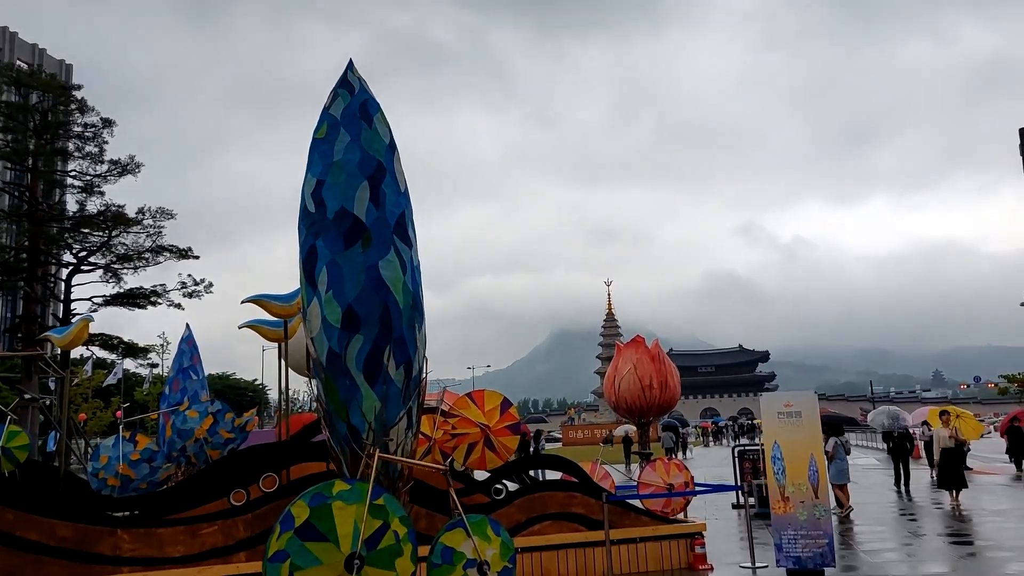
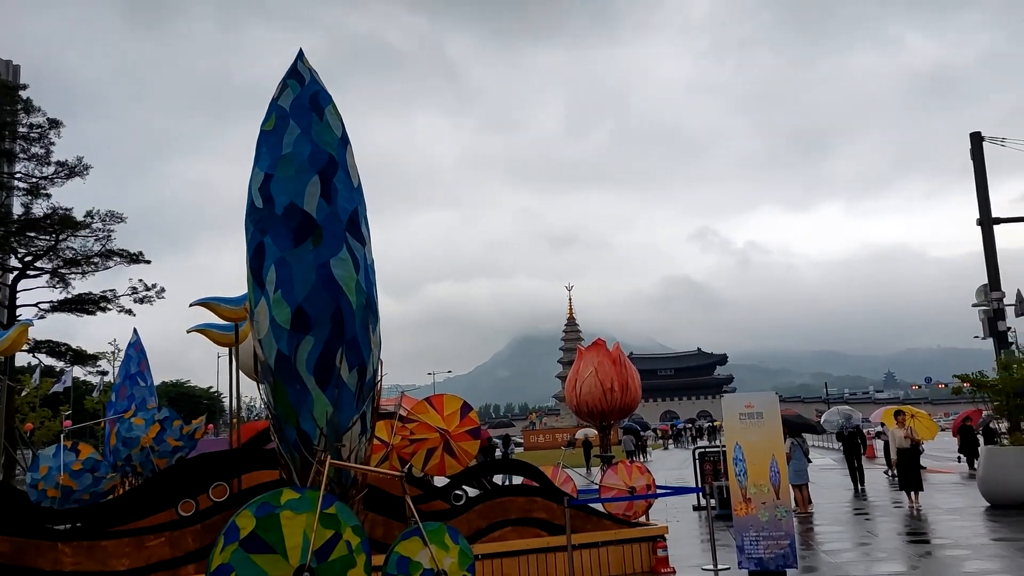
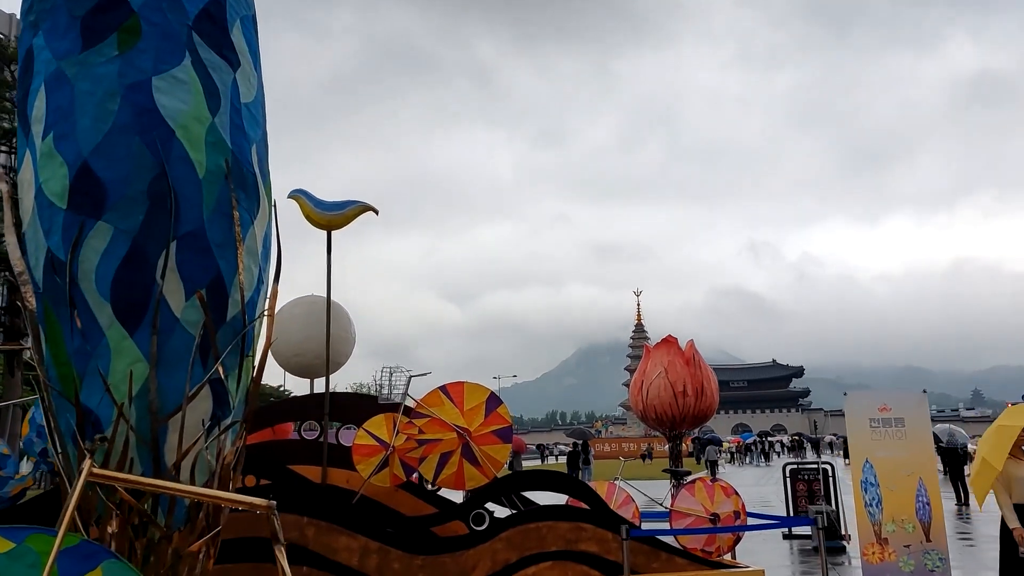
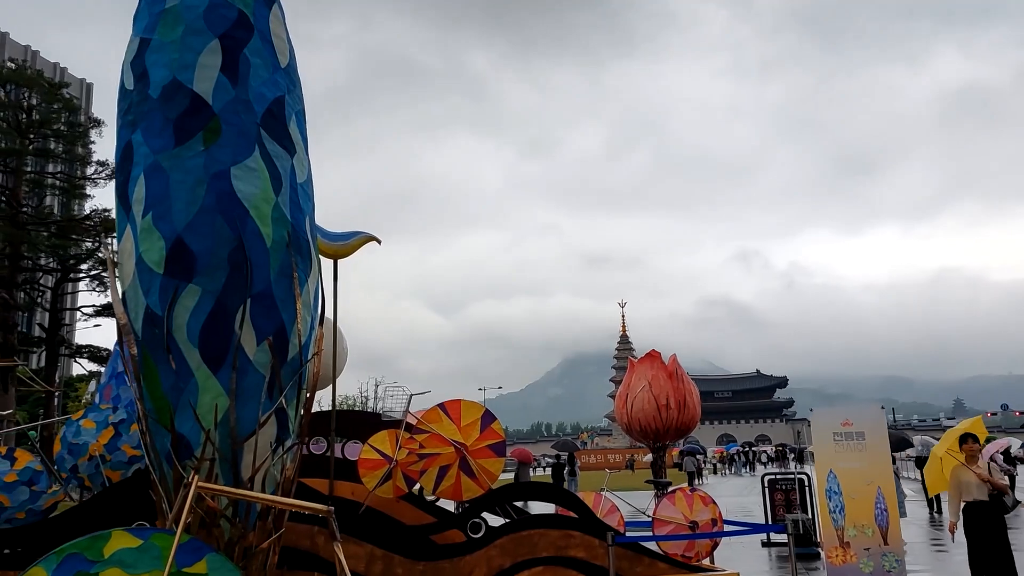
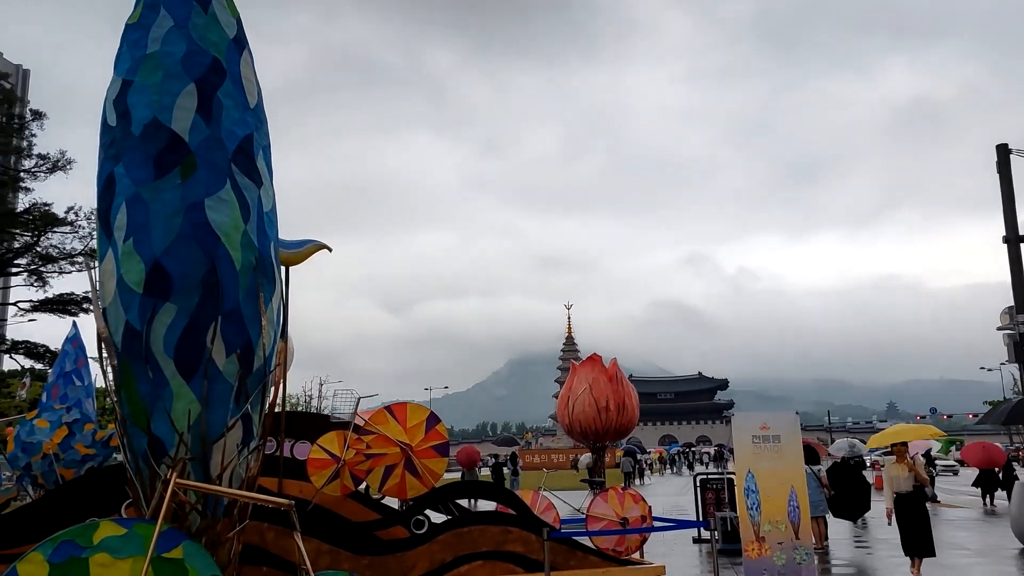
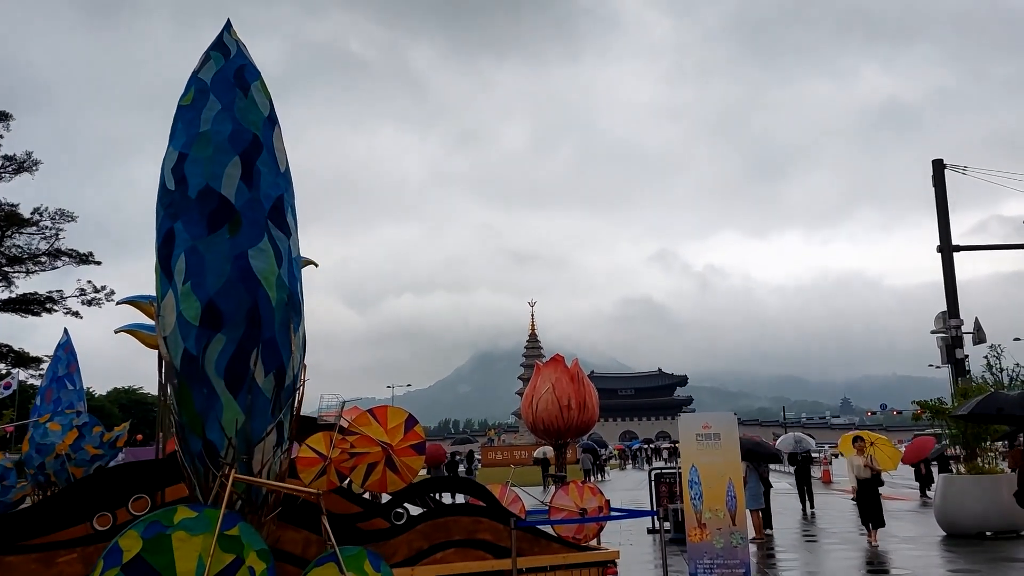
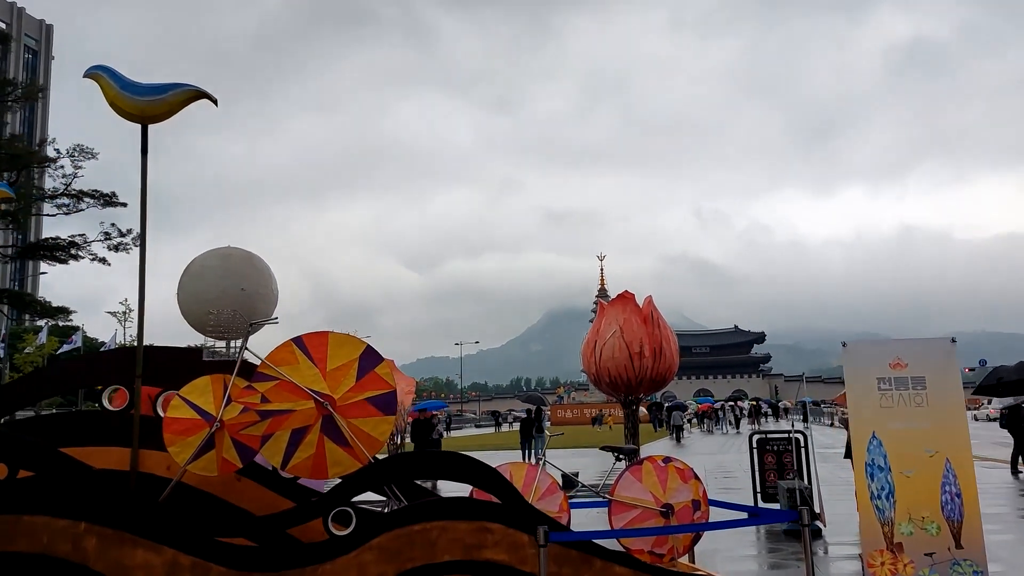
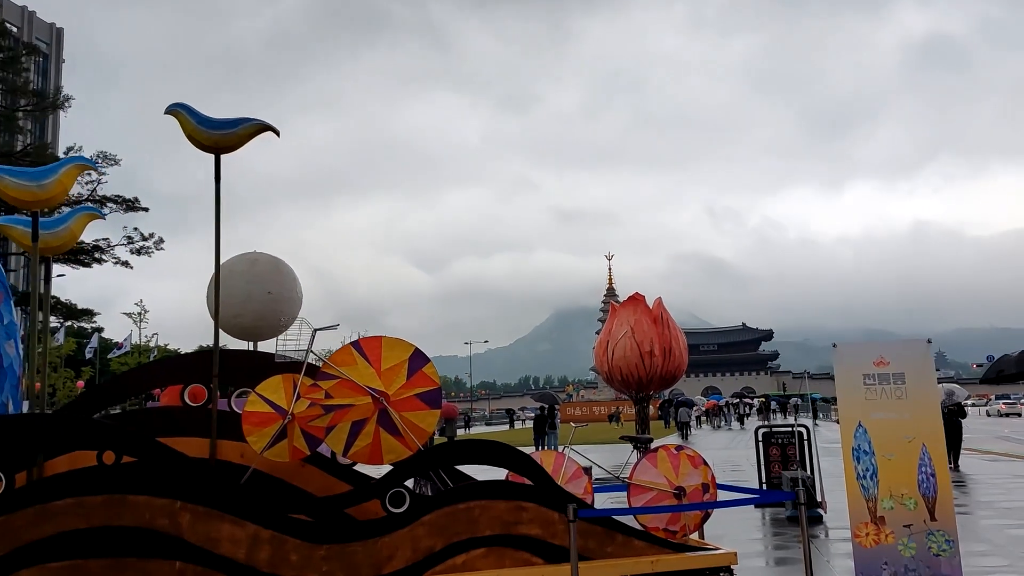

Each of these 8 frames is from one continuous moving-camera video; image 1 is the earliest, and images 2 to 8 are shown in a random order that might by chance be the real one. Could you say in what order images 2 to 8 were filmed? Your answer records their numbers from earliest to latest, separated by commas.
2, 6, 5, 4, 3, 8, 7
